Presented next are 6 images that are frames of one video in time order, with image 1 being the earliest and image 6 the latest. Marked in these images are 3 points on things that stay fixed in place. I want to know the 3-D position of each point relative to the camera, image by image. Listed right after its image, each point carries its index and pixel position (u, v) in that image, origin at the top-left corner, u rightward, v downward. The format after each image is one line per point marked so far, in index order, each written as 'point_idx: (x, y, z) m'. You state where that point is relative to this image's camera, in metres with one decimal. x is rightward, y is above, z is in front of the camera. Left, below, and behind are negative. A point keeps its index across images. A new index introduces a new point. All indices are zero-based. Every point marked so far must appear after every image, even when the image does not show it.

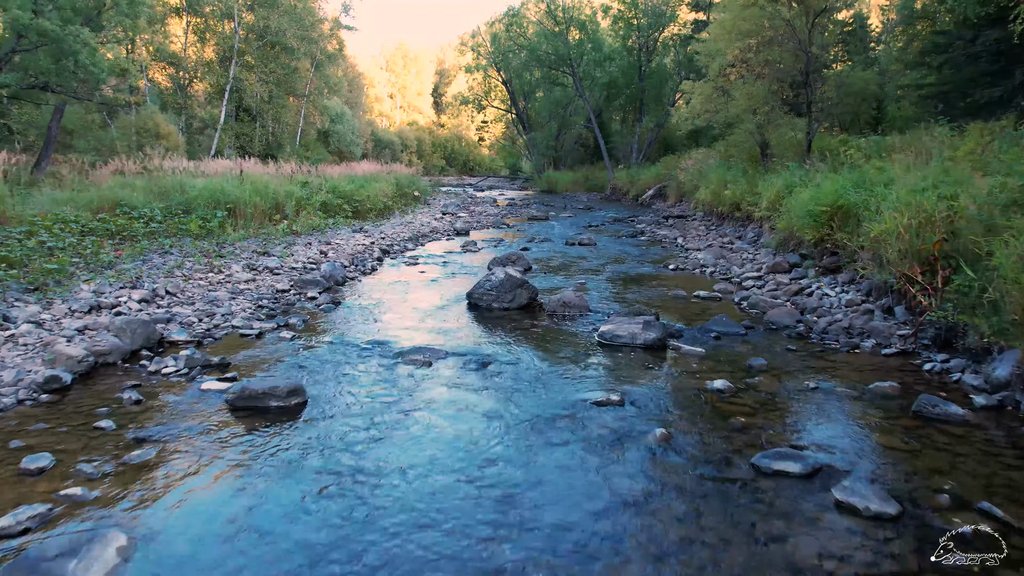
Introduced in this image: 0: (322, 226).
0: (-6.0, +1.9, +14.2) m
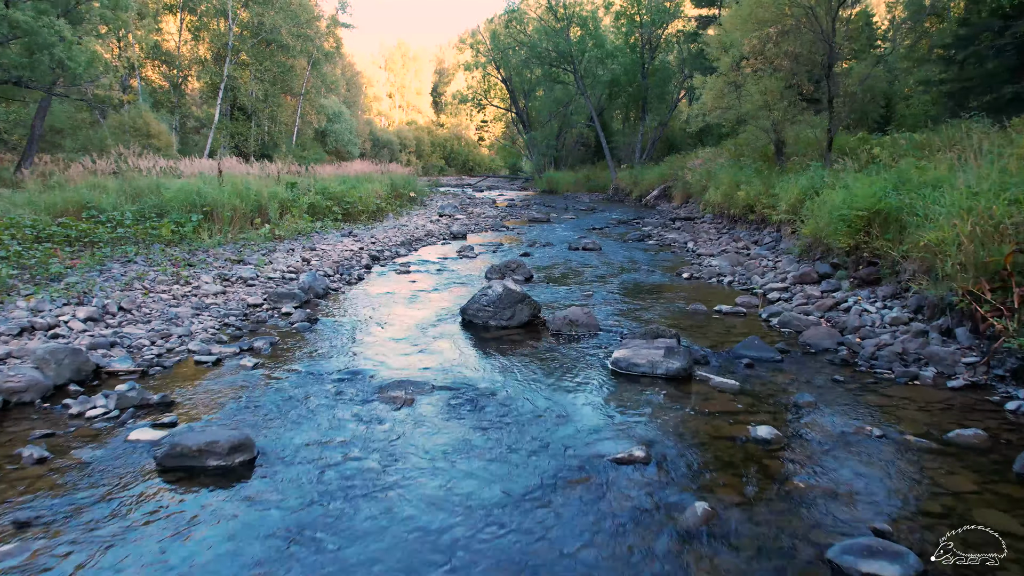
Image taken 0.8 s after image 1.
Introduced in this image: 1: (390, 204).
0: (-6.0, +1.6, +13.3) m
1: (-5.3, +3.6, +19.2) m
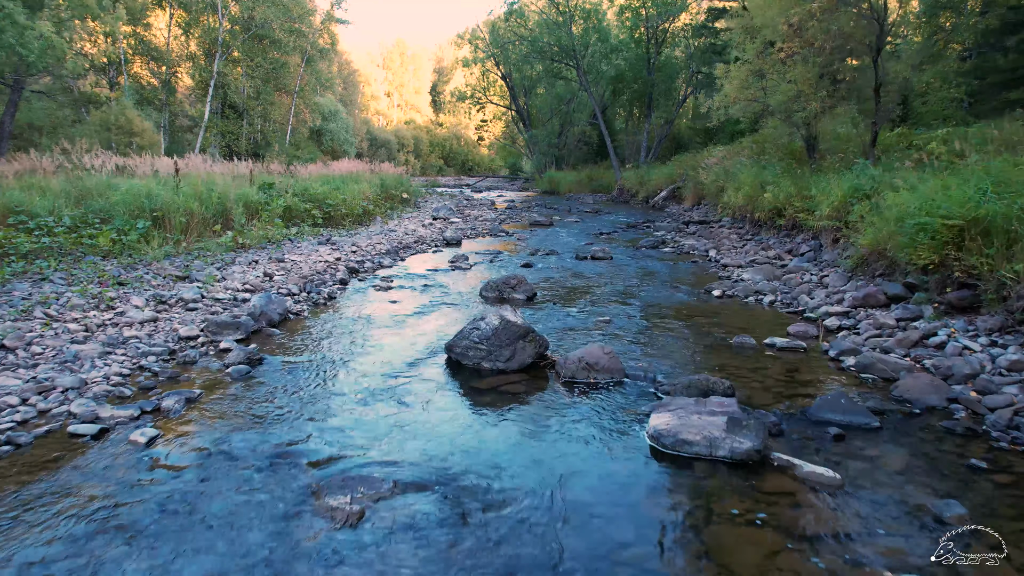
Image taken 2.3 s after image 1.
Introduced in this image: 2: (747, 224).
0: (-6.0, +1.3, +11.7) m
1: (-5.3, +3.2, +17.7) m
2: (+7.8, +2.1, +14.9) m
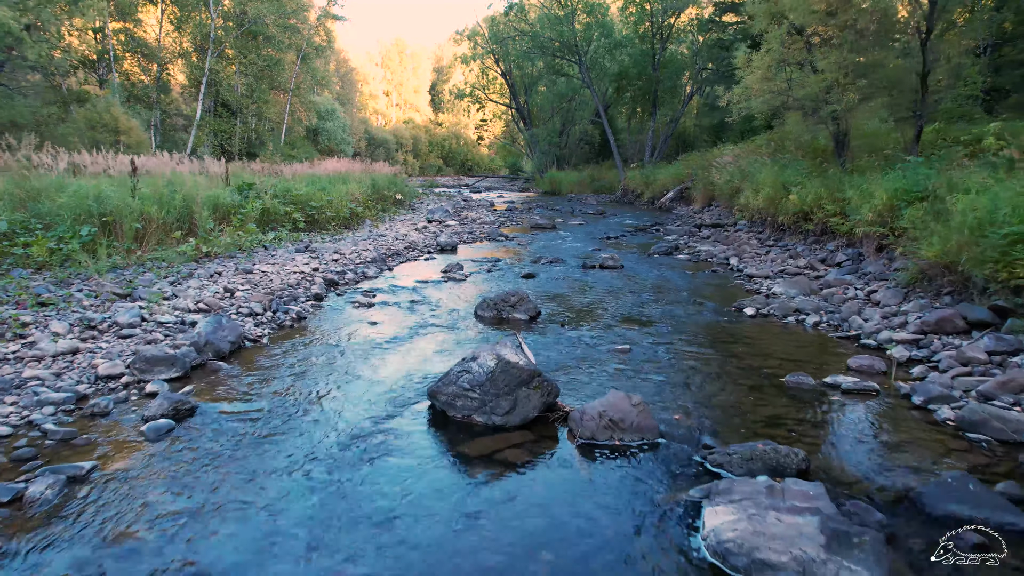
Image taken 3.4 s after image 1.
0: (-6.0, +1.0, +10.5) m
1: (-5.3, +2.9, +16.4) m
2: (+7.8, +1.8, +13.6) m
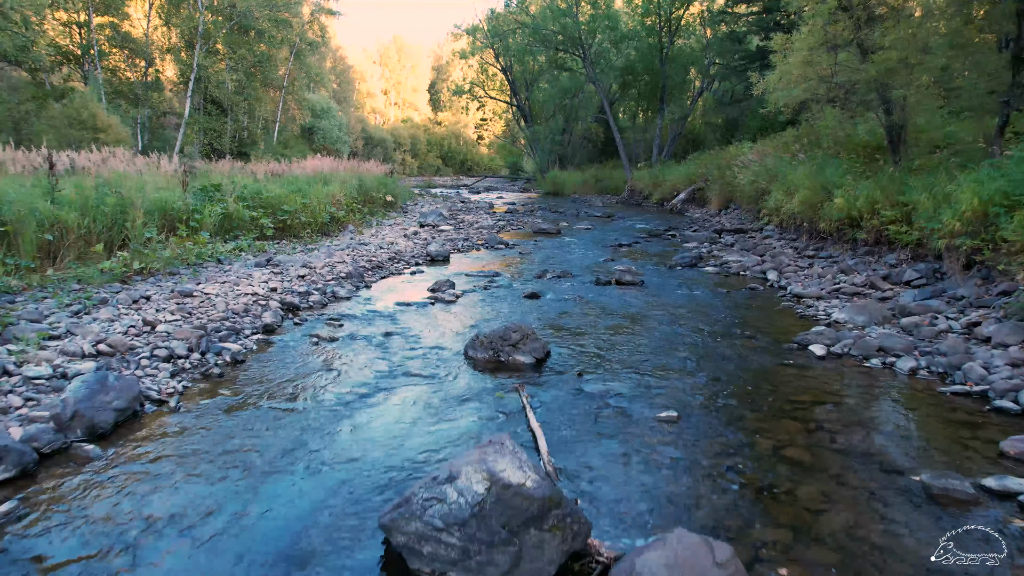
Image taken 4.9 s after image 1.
0: (-6.0, +0.5, +8.7) m
1: (-5.3, +2.5, +14.7) m
2: (+7.8, +1.4, +11.9) m
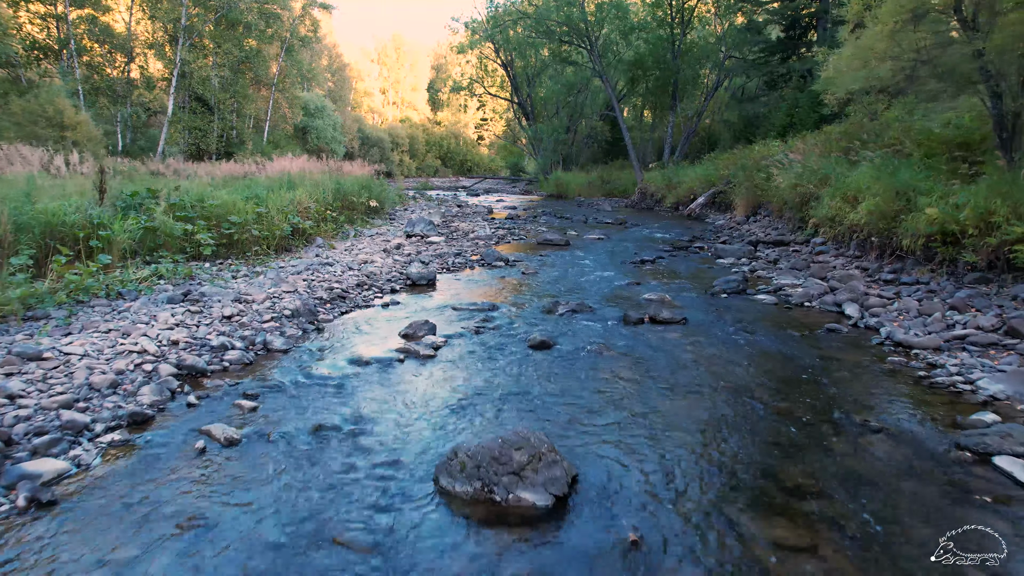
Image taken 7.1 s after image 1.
0: (-6.0, -0.1, +6.4) m
1: (-5.2, +1.8, +12.4) m
2: (+7.9, +0.7, +9.5) m
